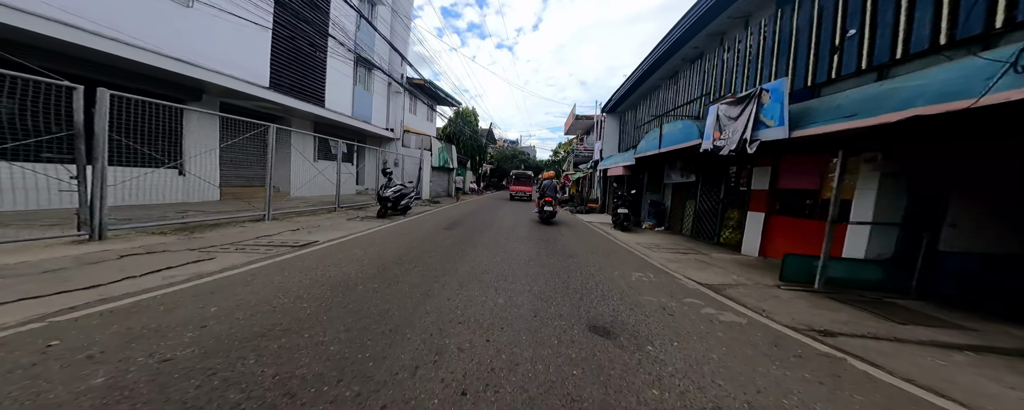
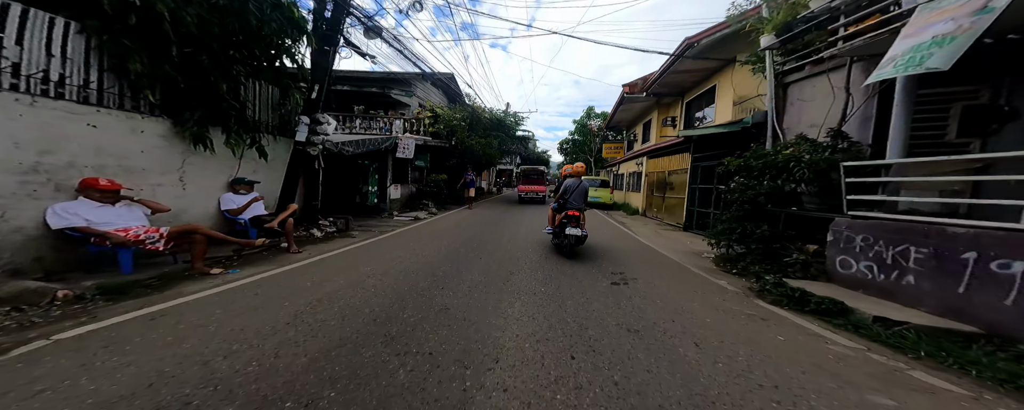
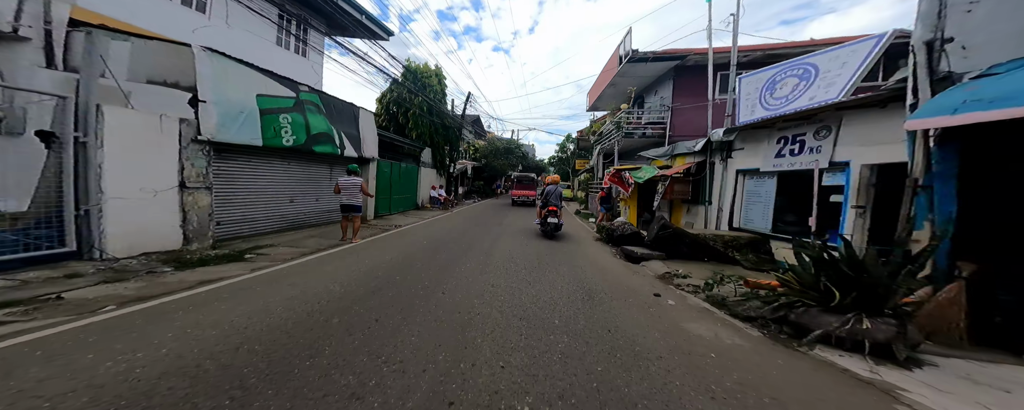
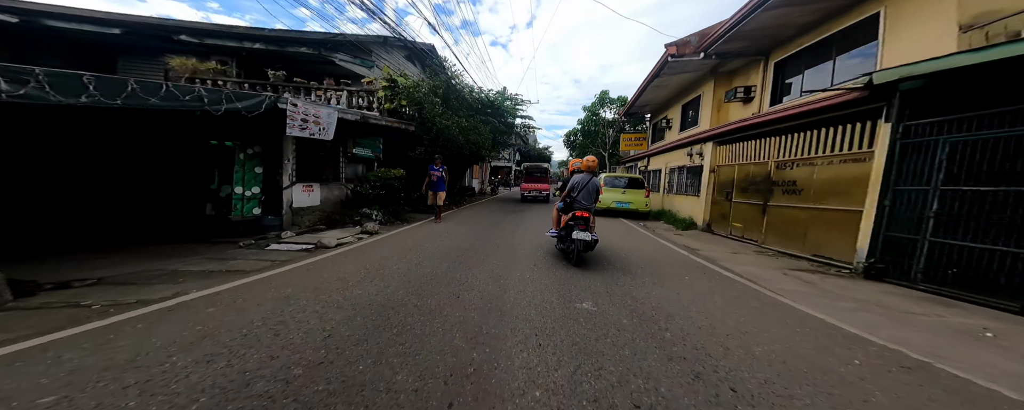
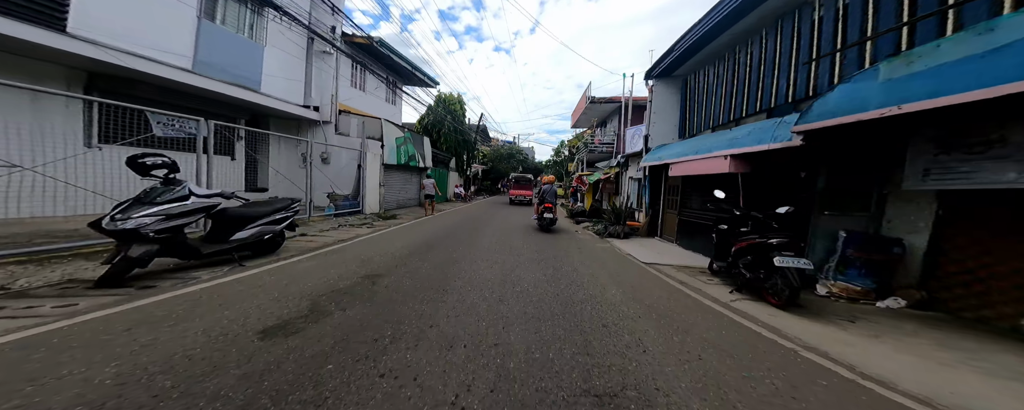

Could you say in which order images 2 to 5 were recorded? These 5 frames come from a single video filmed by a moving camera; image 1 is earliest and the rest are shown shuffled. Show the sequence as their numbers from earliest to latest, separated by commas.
5, 3, 2, 4
